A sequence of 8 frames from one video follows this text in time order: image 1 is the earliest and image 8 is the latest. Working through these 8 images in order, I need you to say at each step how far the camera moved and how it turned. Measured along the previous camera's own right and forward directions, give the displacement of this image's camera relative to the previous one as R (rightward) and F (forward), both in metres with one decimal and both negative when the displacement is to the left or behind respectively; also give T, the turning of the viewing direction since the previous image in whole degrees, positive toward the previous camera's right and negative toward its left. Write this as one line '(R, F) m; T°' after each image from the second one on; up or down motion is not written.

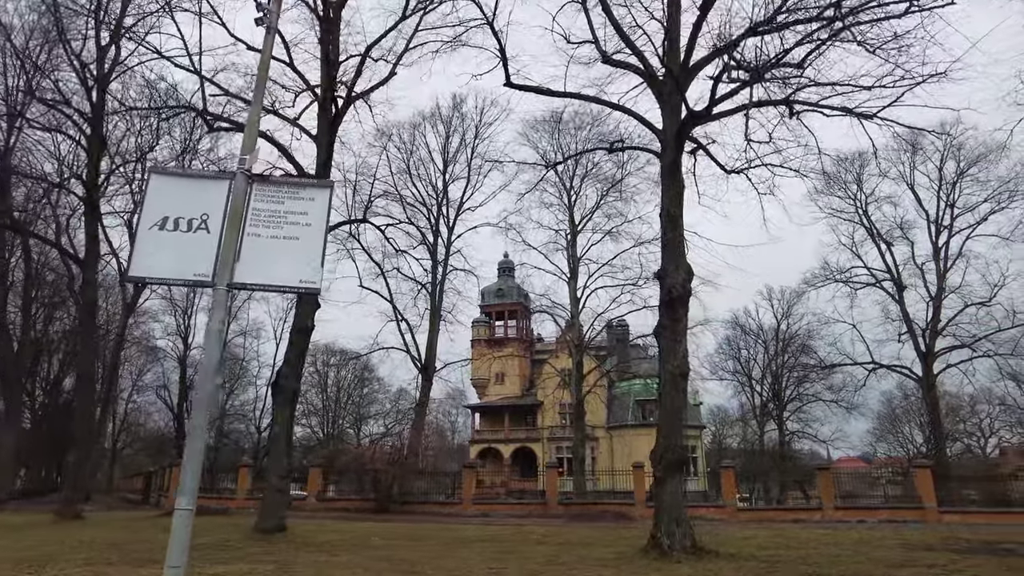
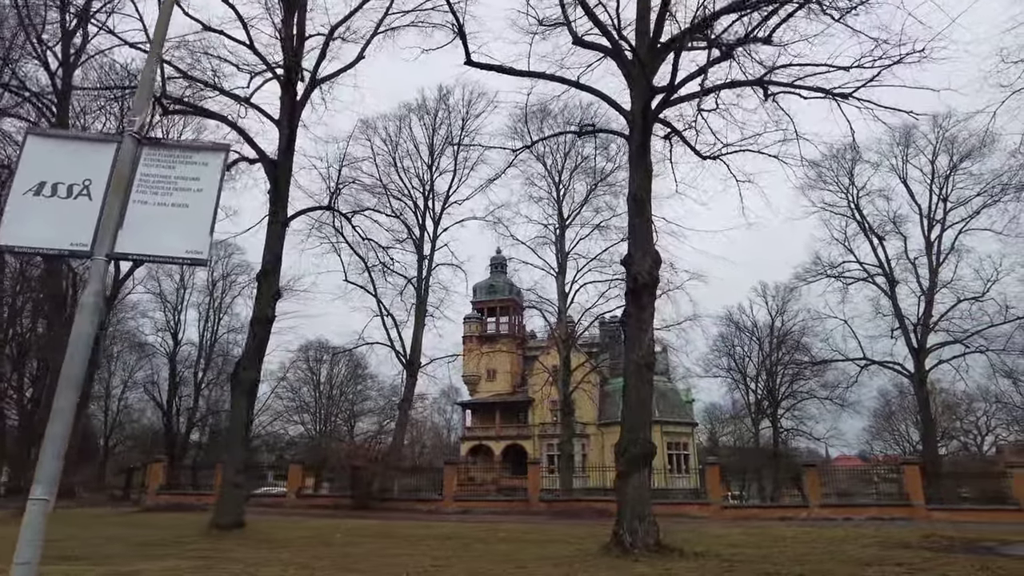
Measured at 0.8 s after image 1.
(+0.7, +0.4) m; 0°
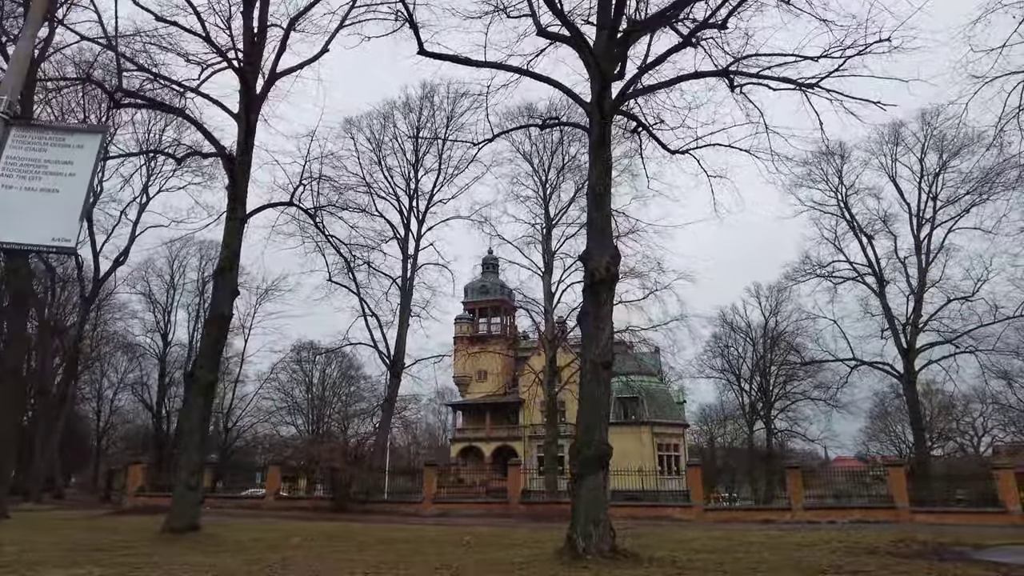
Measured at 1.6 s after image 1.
(+0.7, +0.3) m; 0°
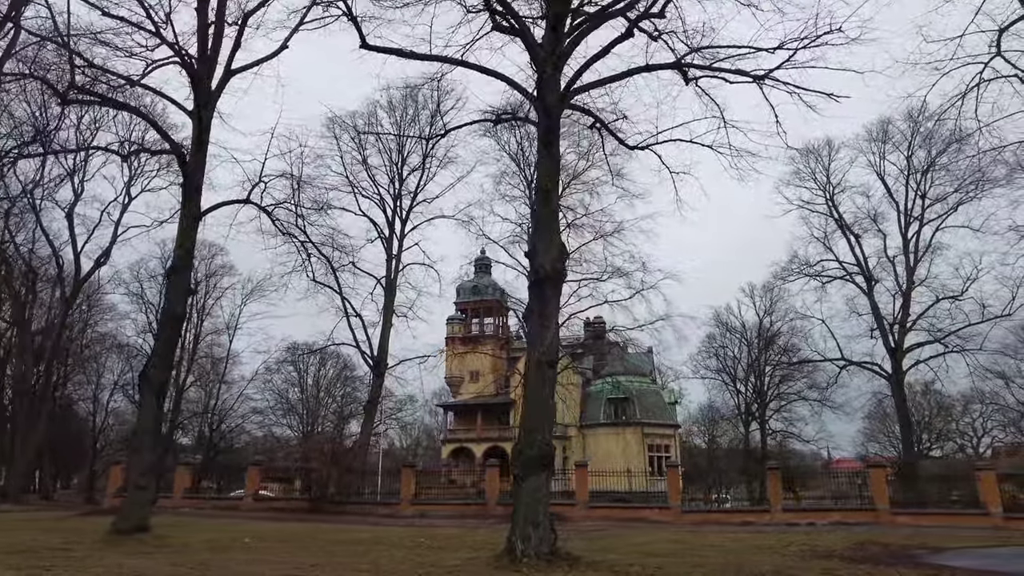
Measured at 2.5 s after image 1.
(+1.0, +0.2) m; -1°
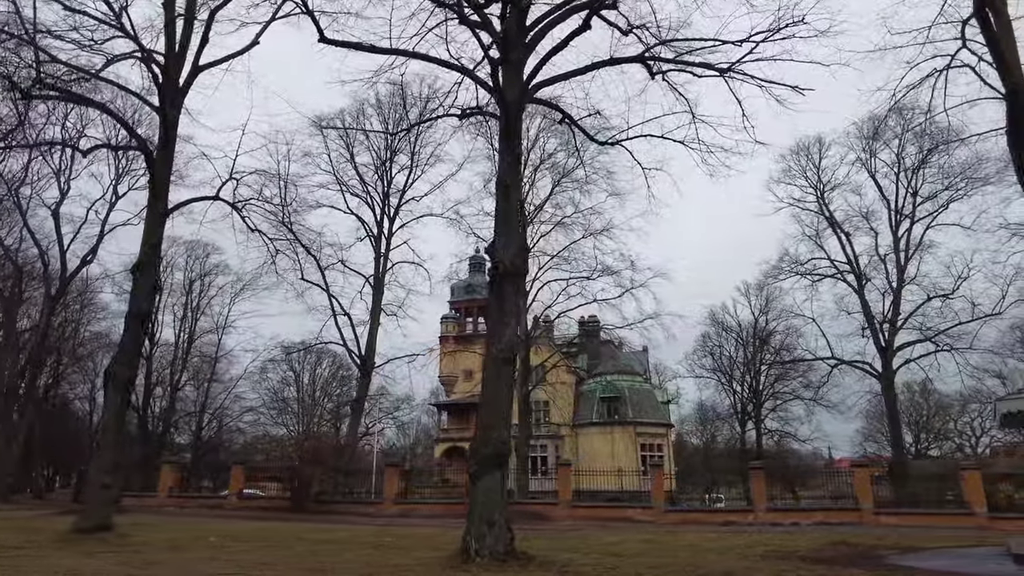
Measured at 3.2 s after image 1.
(+0.7, +0.1) m; 0°
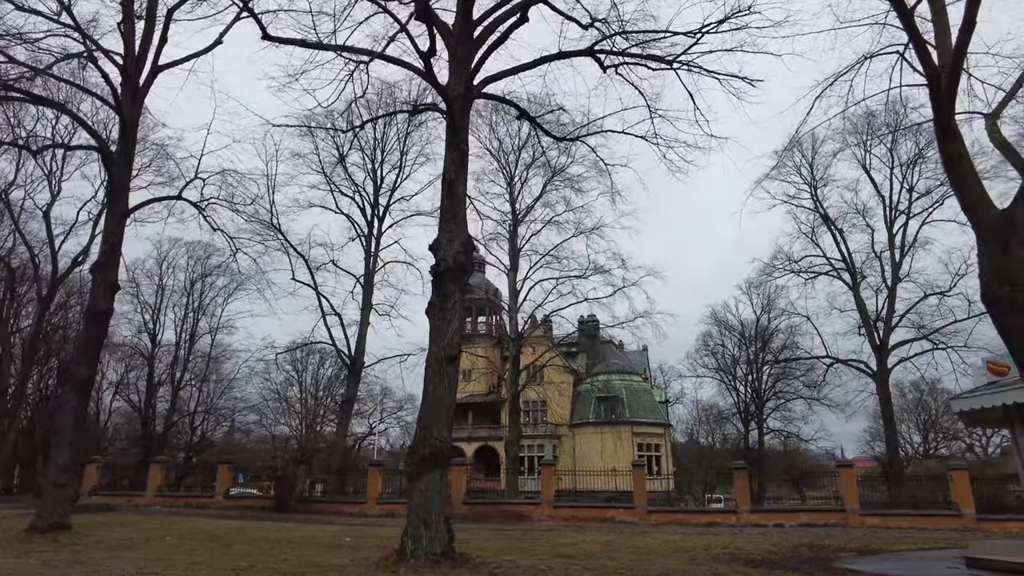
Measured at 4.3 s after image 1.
(+1.1, +0.2) m; -1°
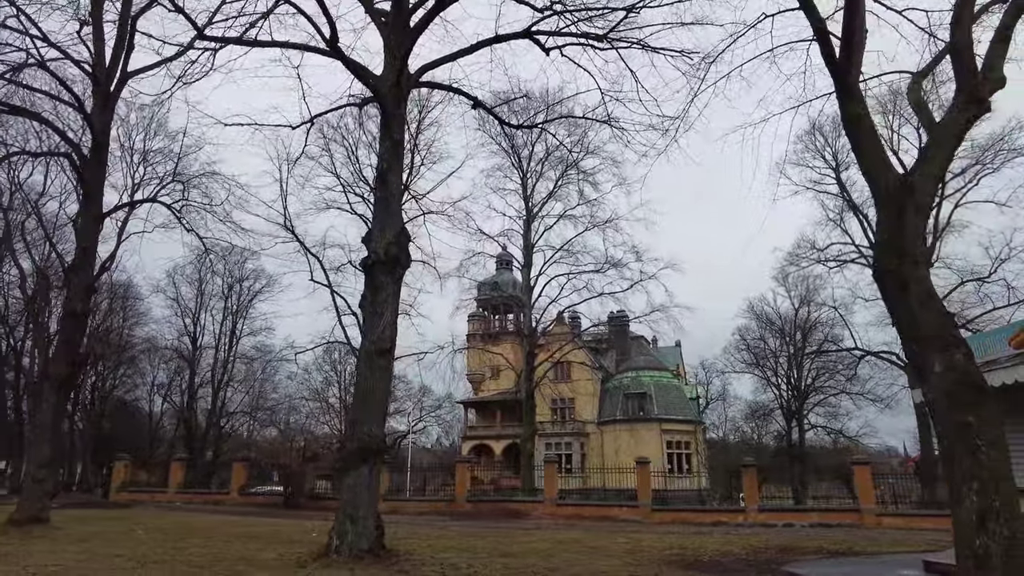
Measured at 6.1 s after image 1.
(+1.7, +0.4) m; -4°
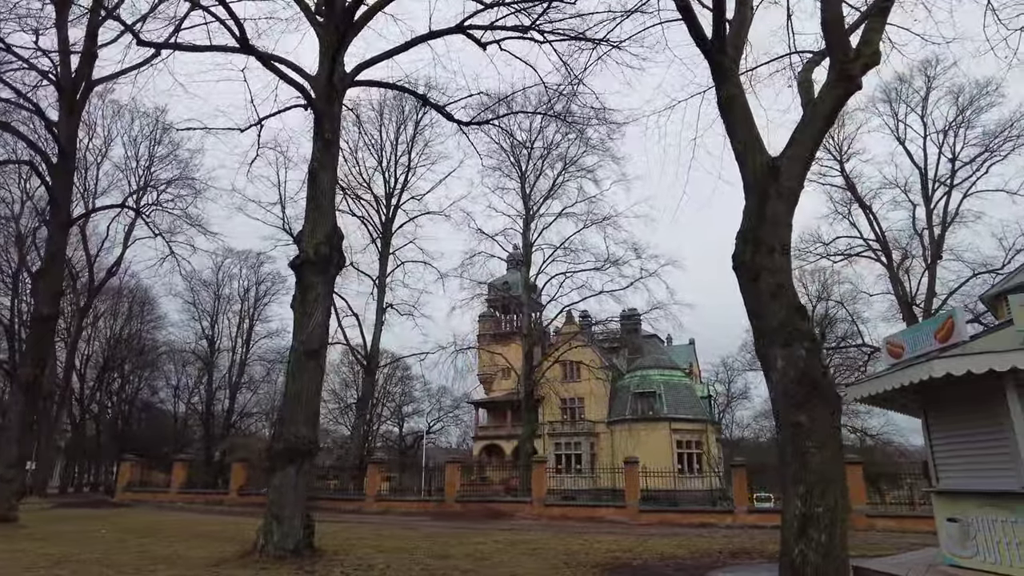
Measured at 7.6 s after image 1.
(+1.4, +0.2) m; -3°
